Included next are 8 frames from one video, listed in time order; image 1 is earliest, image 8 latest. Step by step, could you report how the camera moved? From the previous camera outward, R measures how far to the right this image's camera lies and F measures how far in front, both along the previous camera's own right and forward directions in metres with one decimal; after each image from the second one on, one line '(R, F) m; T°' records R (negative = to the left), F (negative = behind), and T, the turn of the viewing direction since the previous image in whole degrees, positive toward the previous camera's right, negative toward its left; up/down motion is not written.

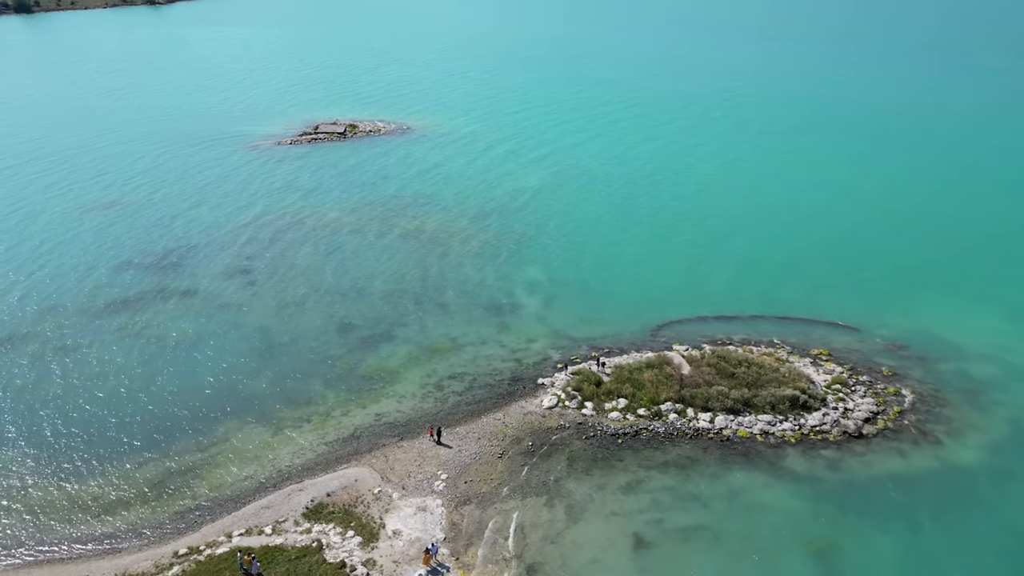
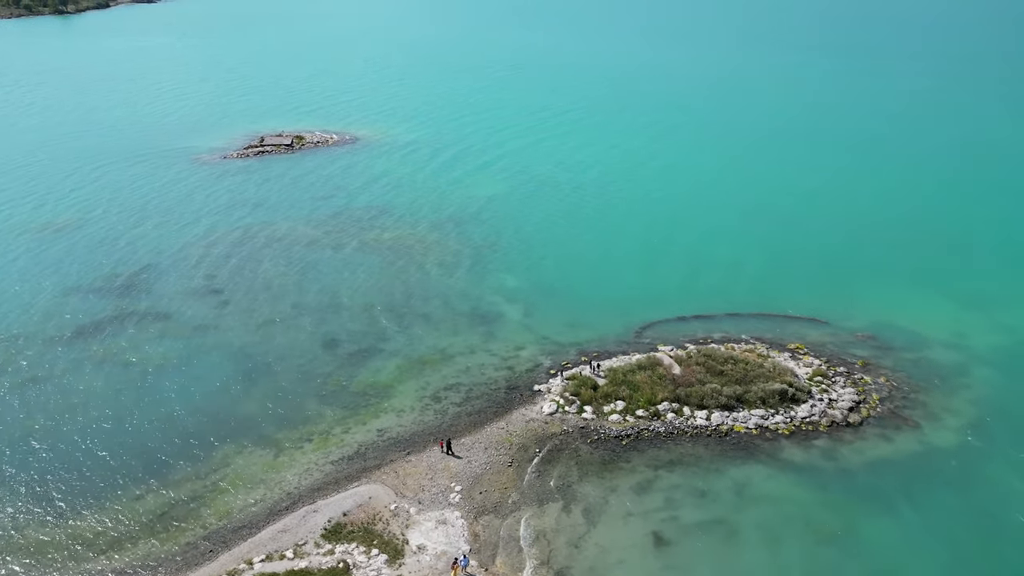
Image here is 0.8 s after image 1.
(-2.4, -0.1) m; +5°
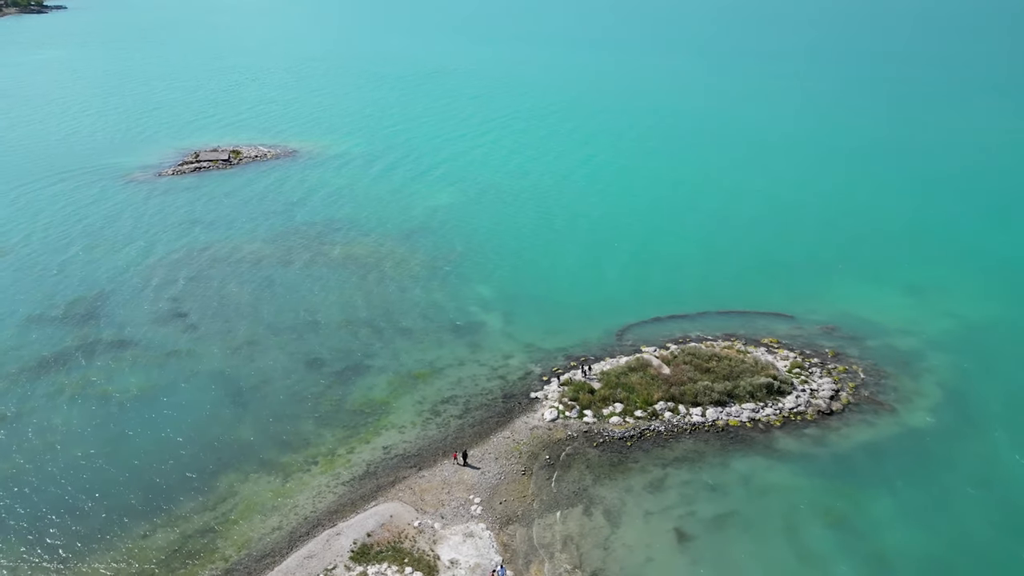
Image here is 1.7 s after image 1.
(-2.9, -0.1) m; +6°
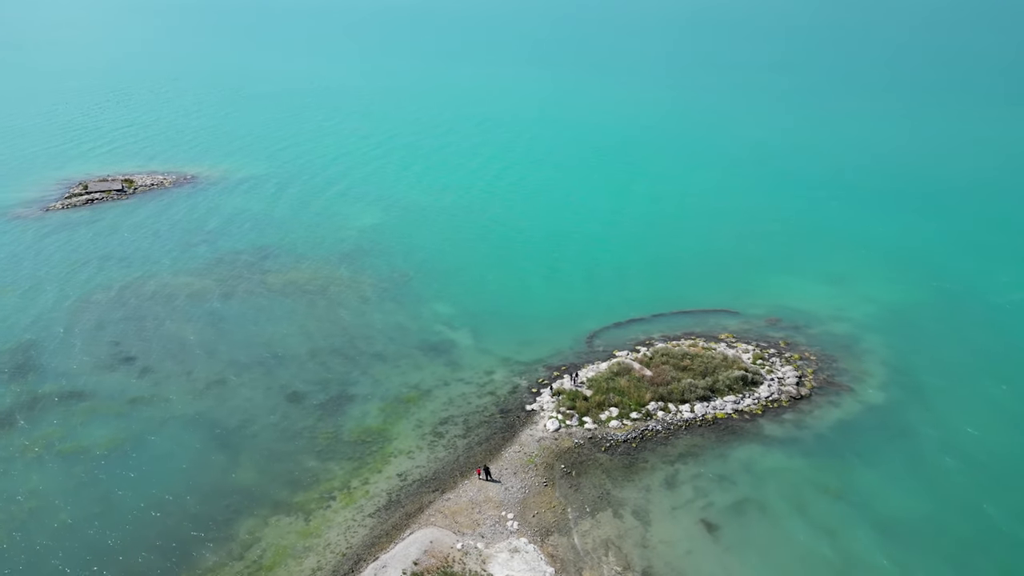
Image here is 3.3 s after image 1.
(-4.7, -0.1) m; +10°
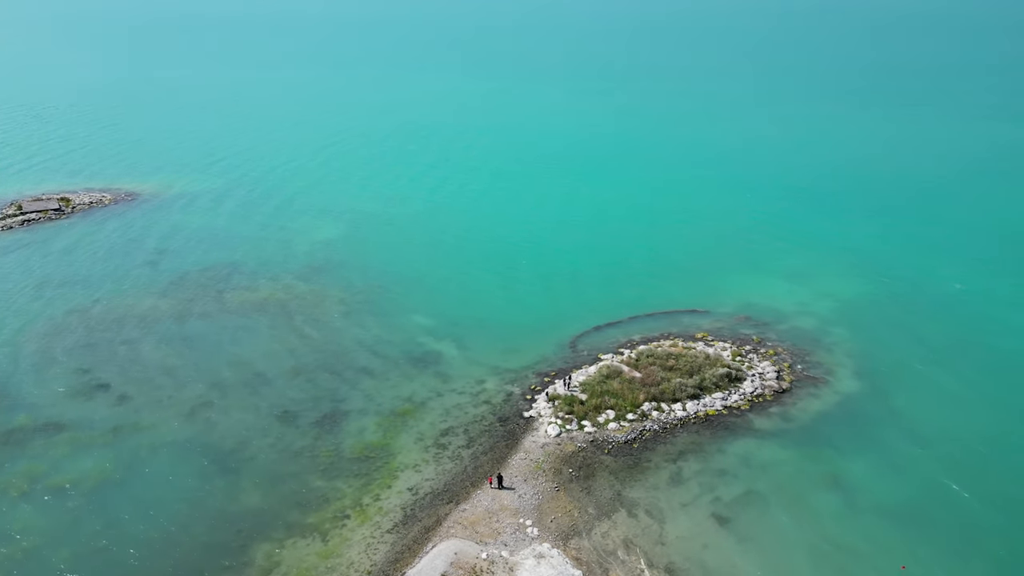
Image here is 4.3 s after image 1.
(-2.6, -0.2) m; +6°
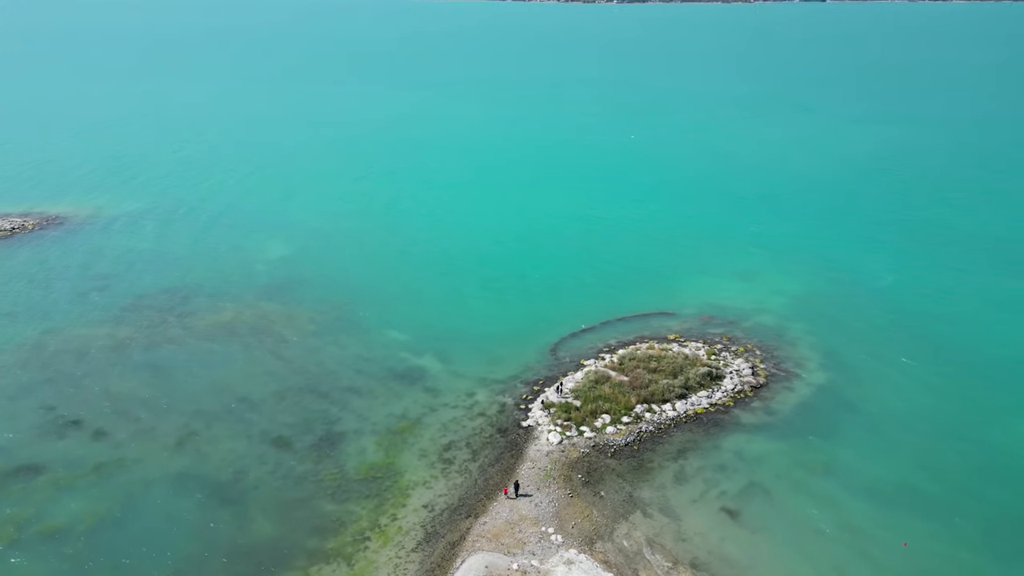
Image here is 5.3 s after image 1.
(-3.2, -0.2) m; +7°
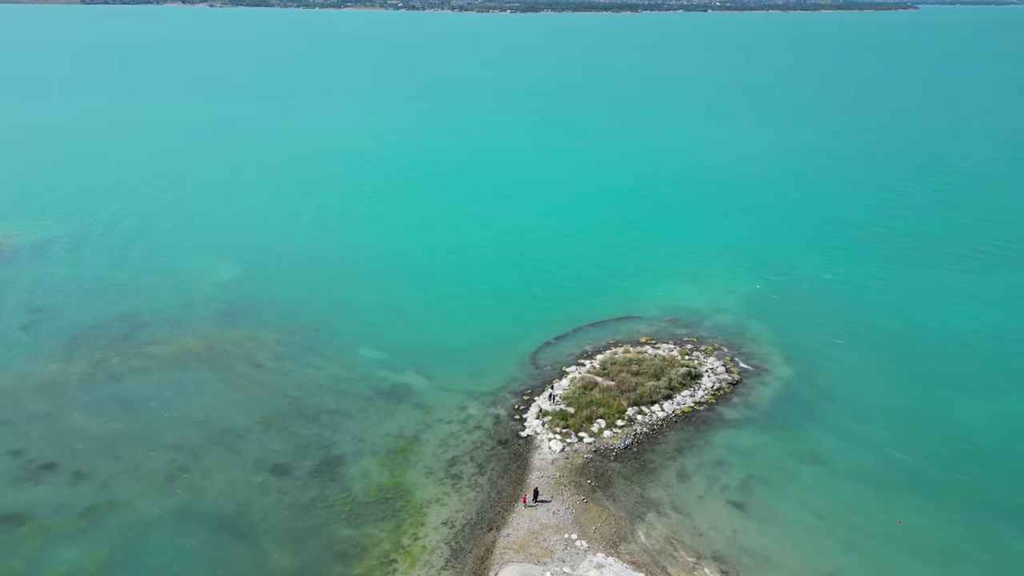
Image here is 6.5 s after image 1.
(-3.5, -0.1) m; +7°
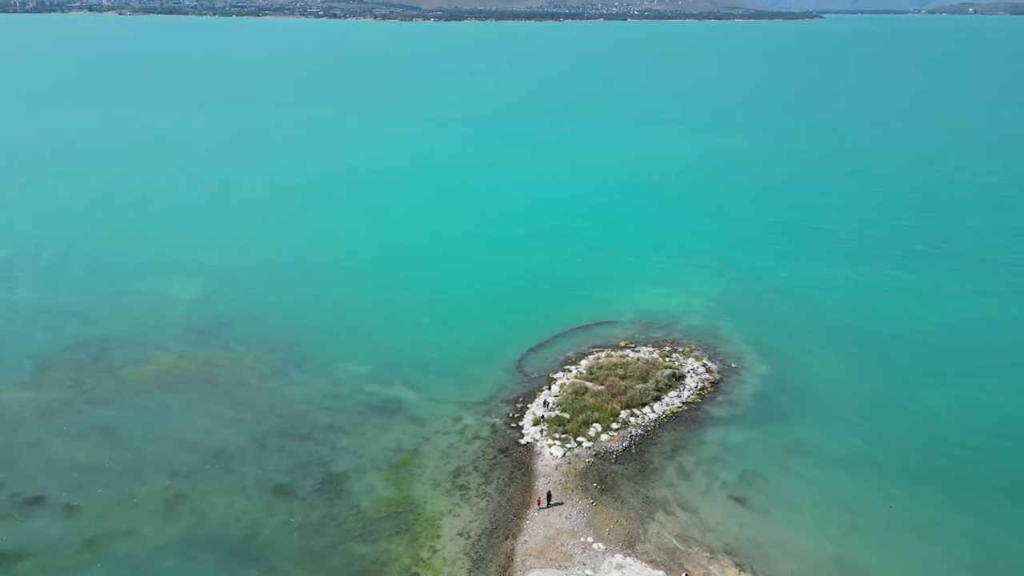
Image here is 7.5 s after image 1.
(-2.6, -0.3) m; +5°
